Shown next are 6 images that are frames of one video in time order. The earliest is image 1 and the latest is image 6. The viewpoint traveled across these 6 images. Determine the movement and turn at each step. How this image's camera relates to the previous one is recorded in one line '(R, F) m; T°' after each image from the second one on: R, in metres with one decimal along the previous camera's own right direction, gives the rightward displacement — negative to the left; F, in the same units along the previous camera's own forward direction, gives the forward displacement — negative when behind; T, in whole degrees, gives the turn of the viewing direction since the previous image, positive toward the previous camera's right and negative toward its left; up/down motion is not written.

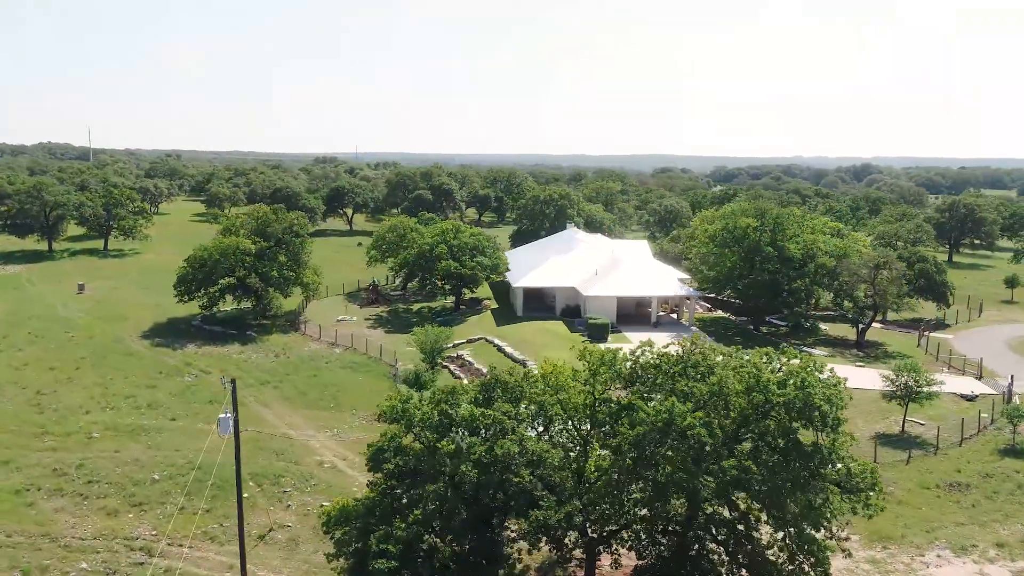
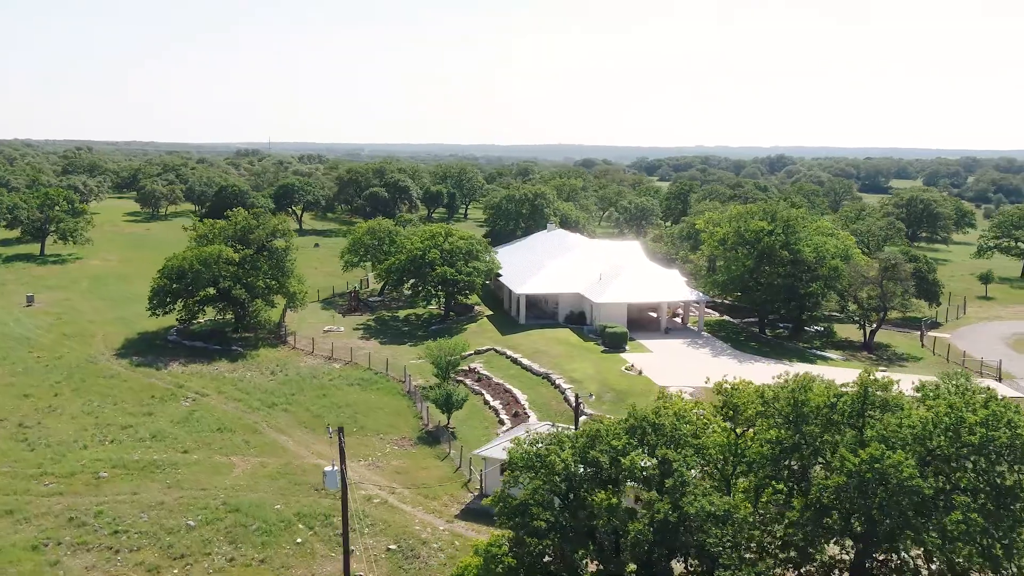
(-4.3, +1.9) m; +6°
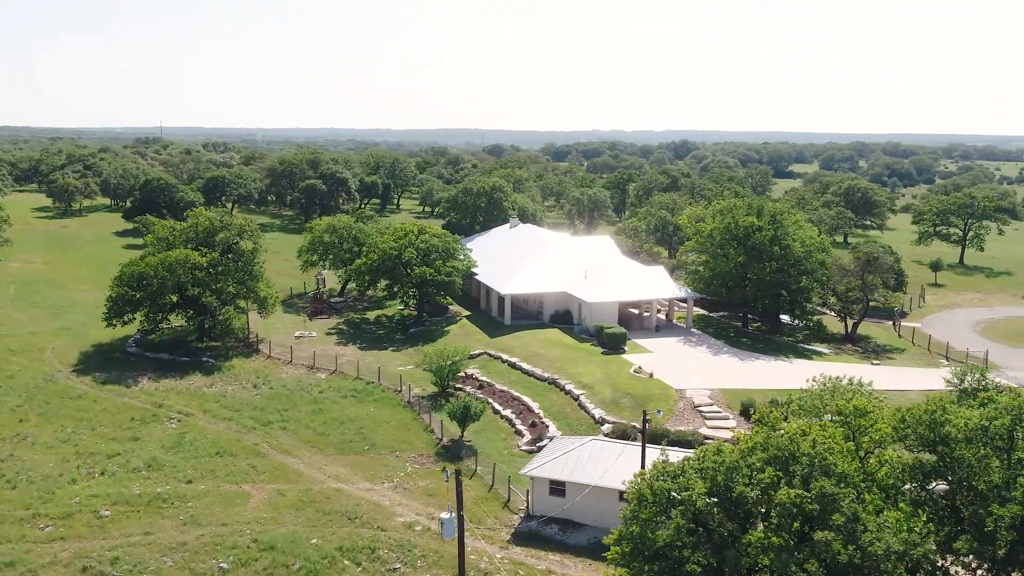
(-3.9, +1.6) m; +7°
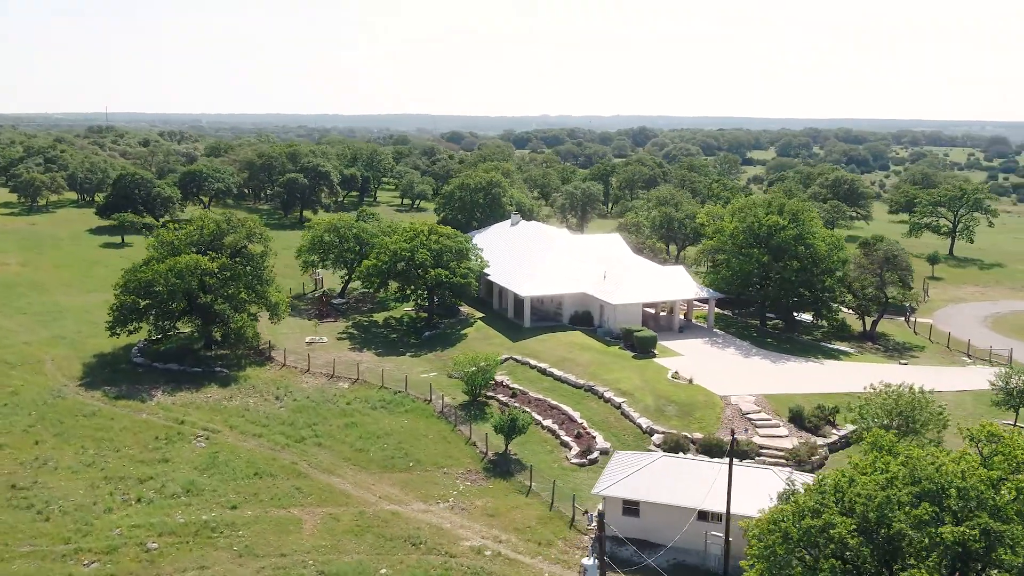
(-3.1, +1.1) m; +3°
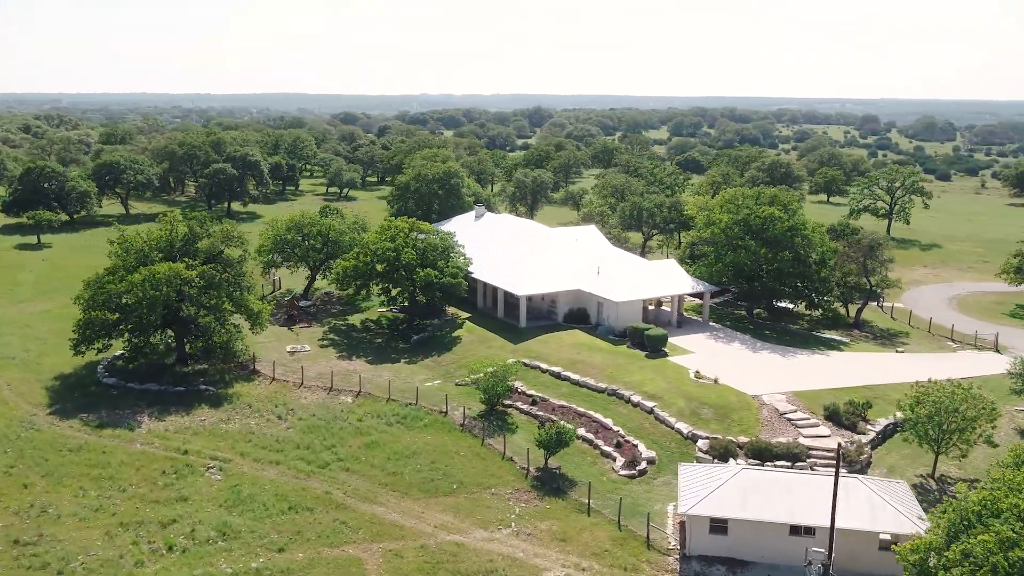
(-4.7, +1.9) m; +7°
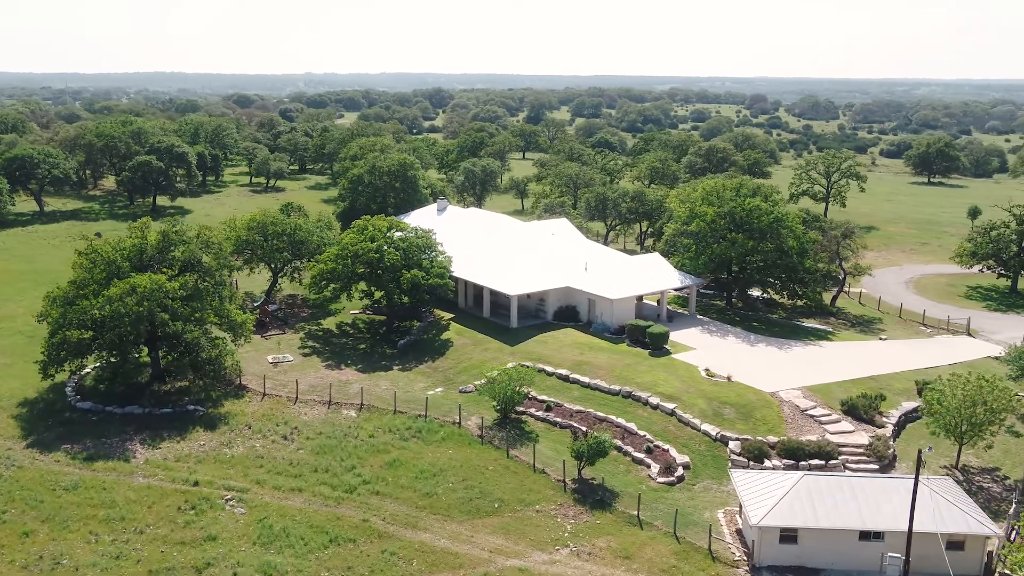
(-4.1, +1.4) m; +7°
